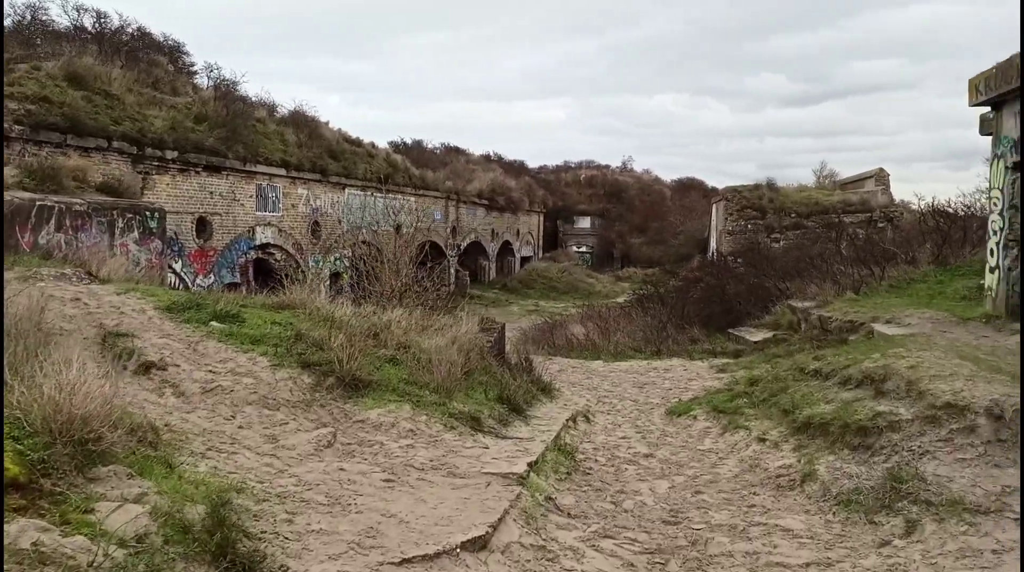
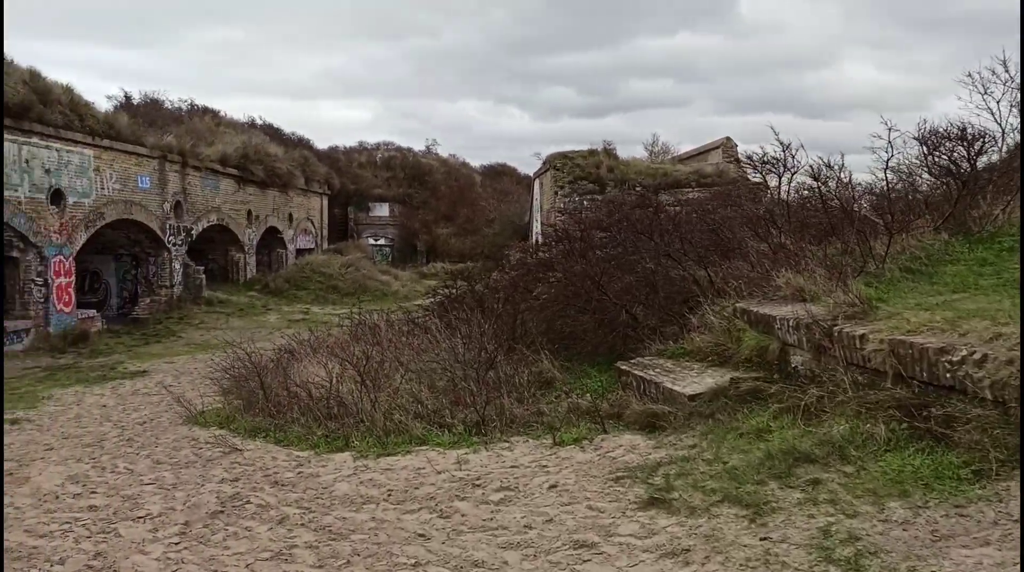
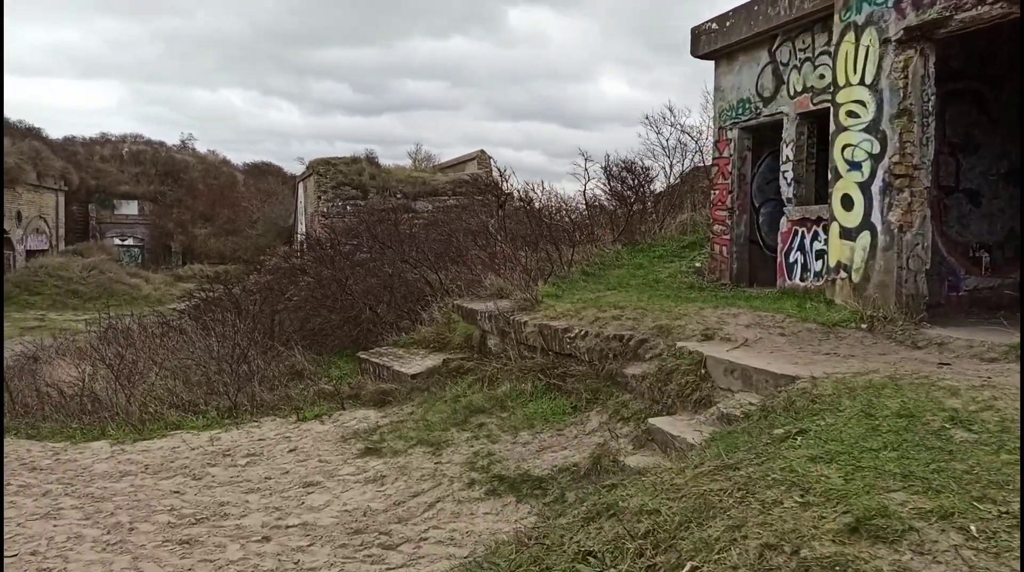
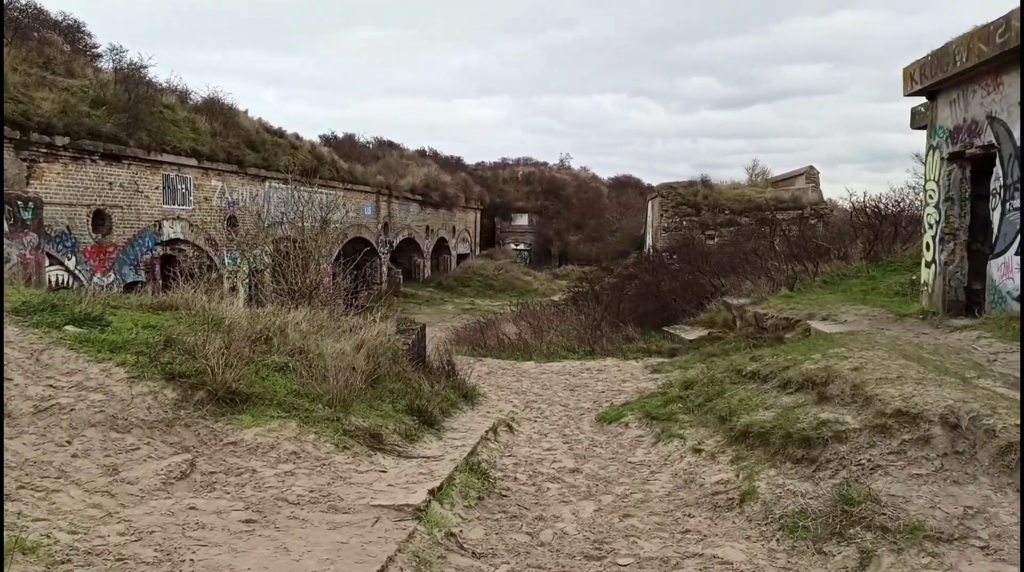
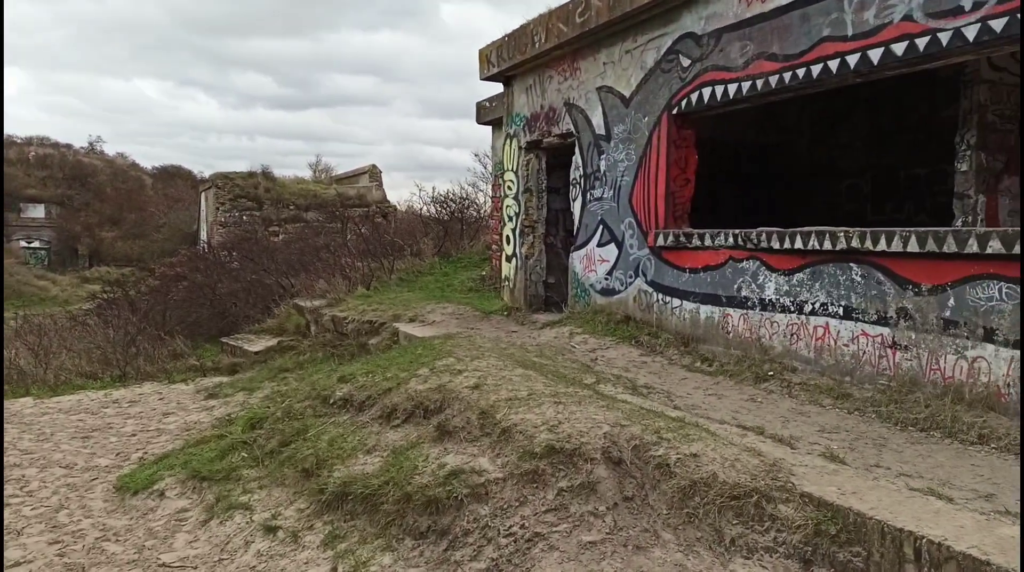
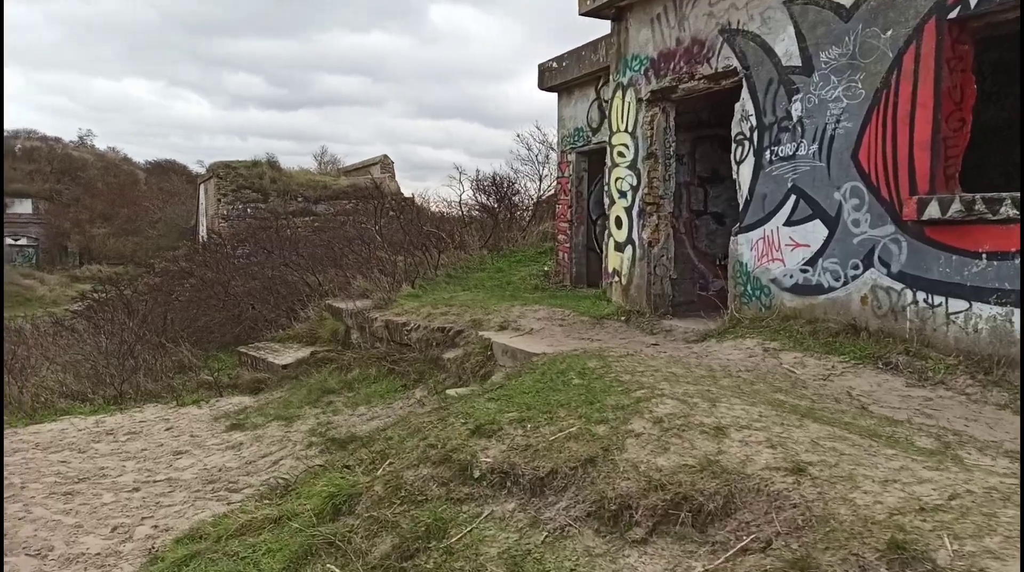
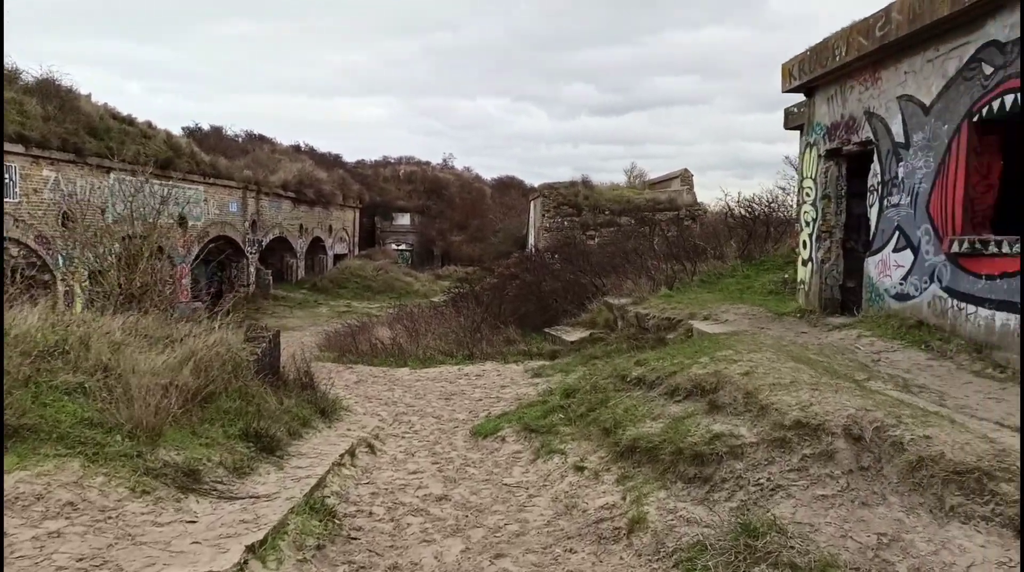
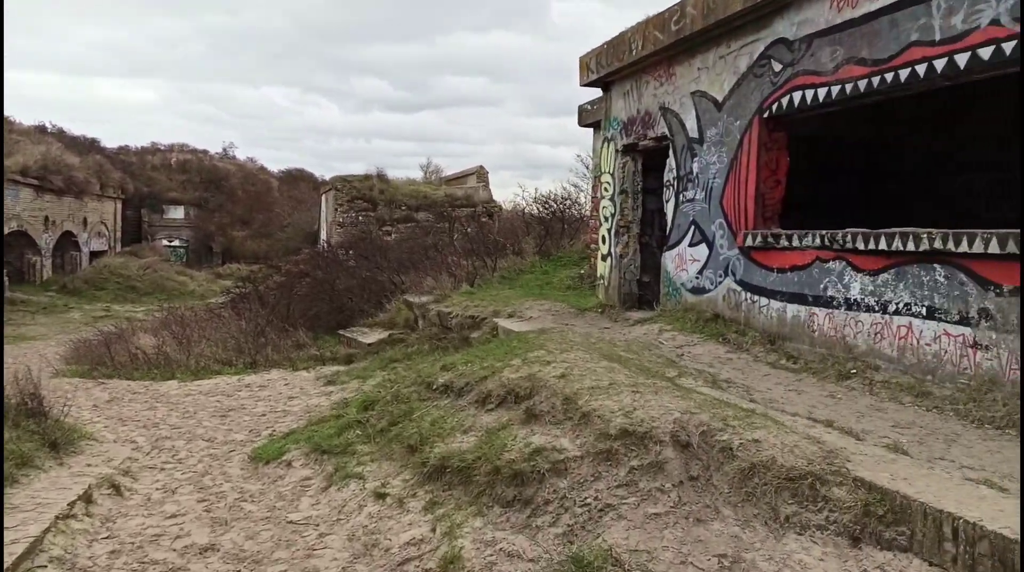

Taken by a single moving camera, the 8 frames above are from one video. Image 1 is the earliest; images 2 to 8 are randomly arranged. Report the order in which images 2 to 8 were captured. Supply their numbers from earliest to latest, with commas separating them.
4, 7, 8, 5, 6, 3, 2
